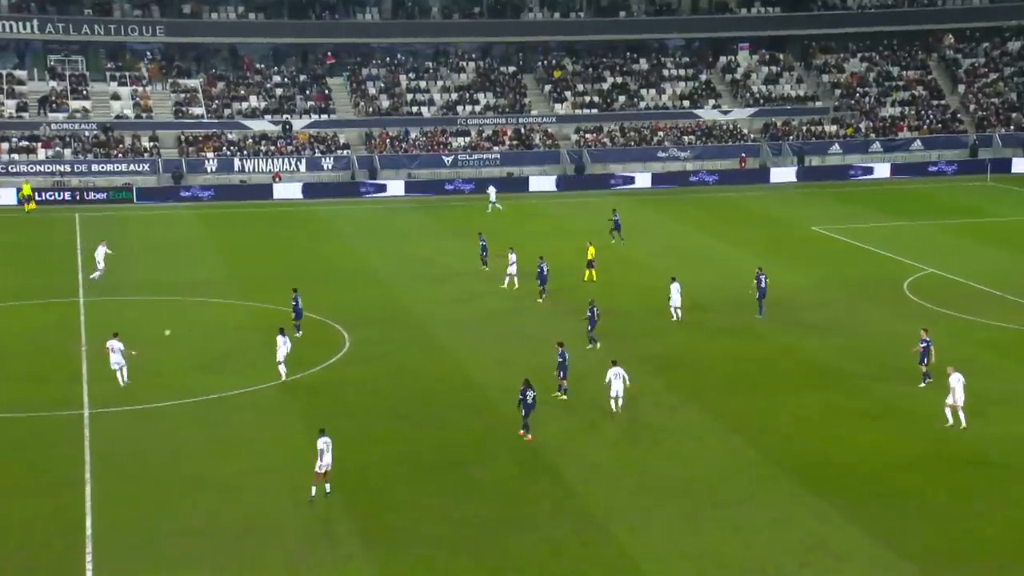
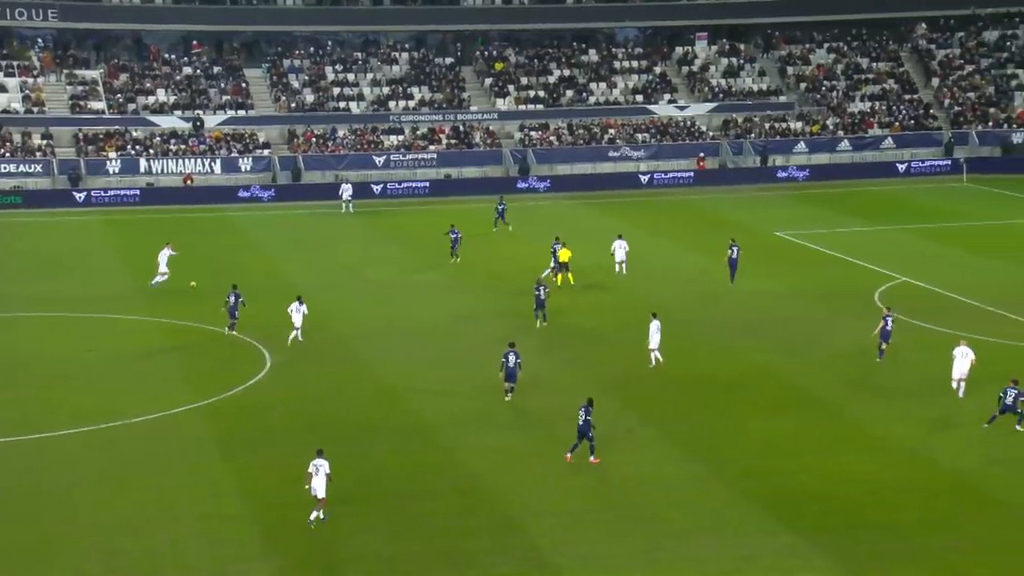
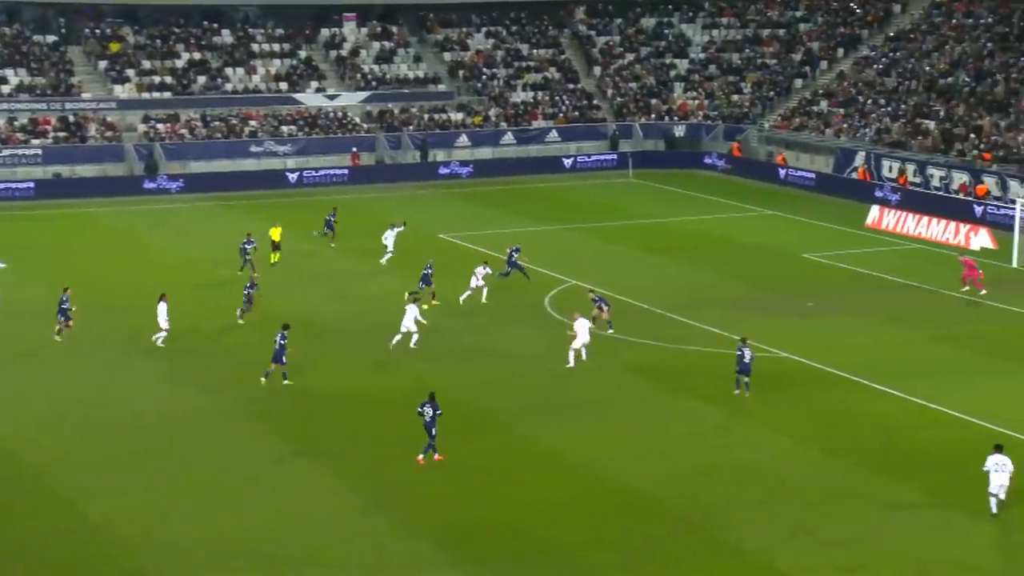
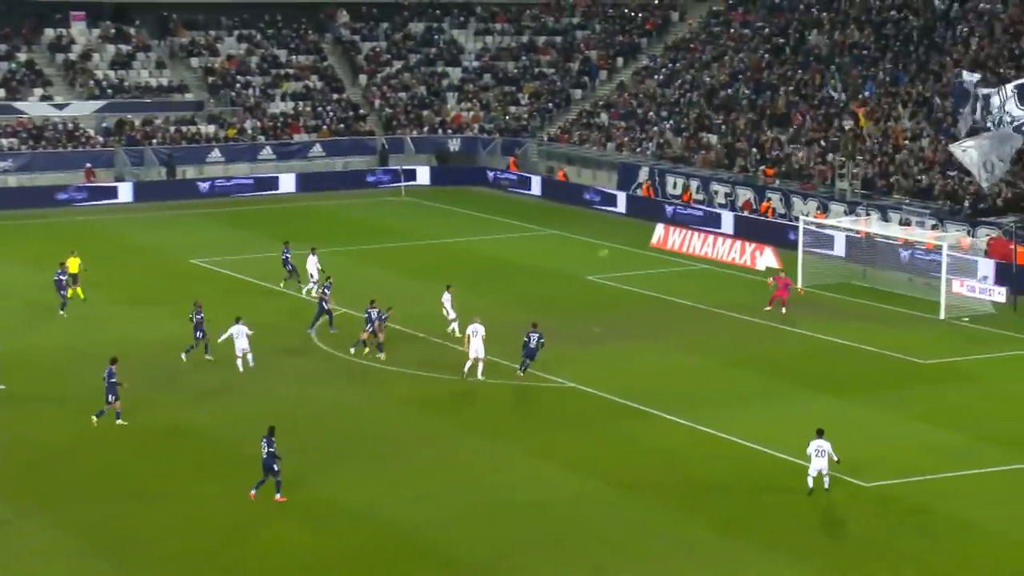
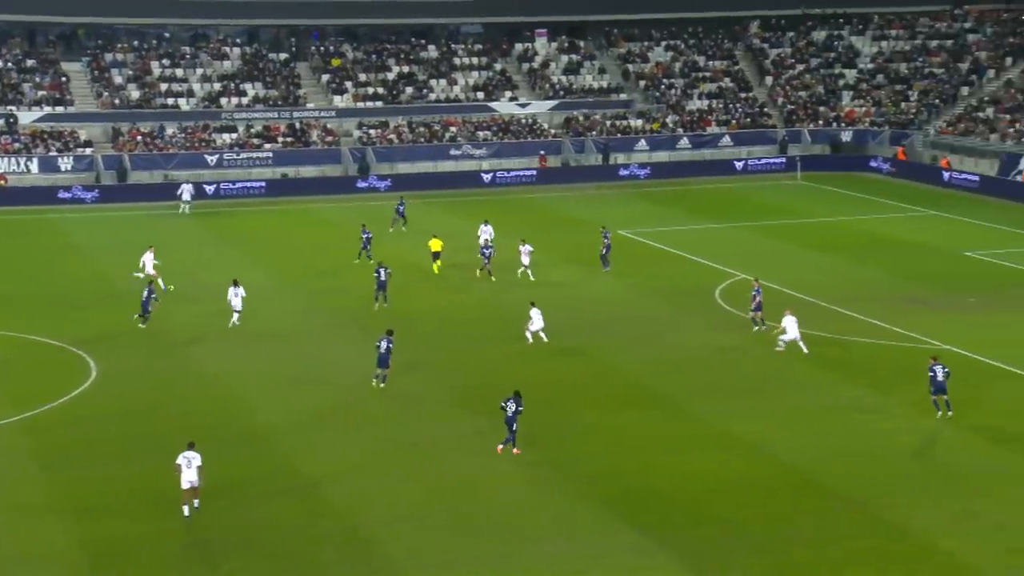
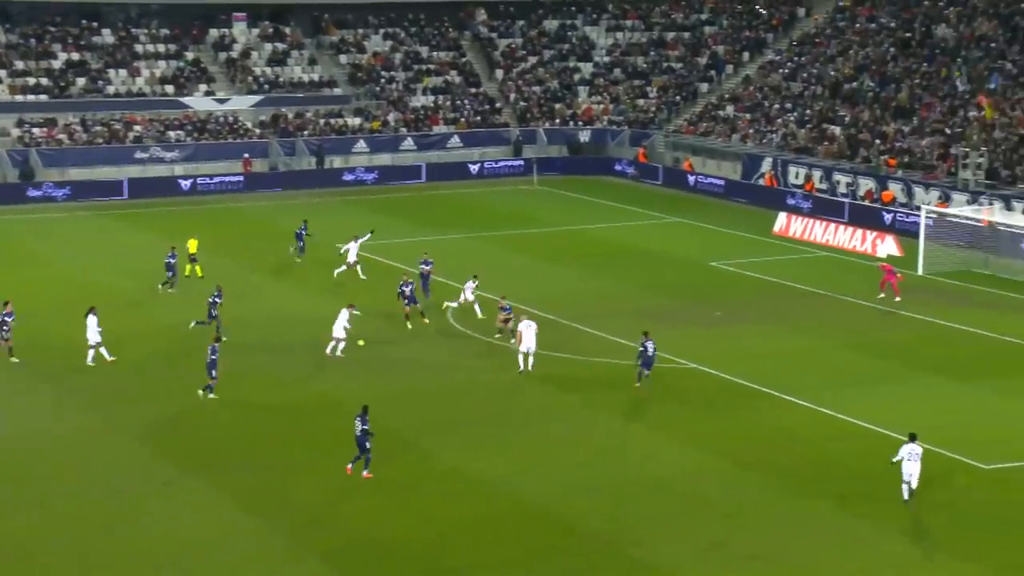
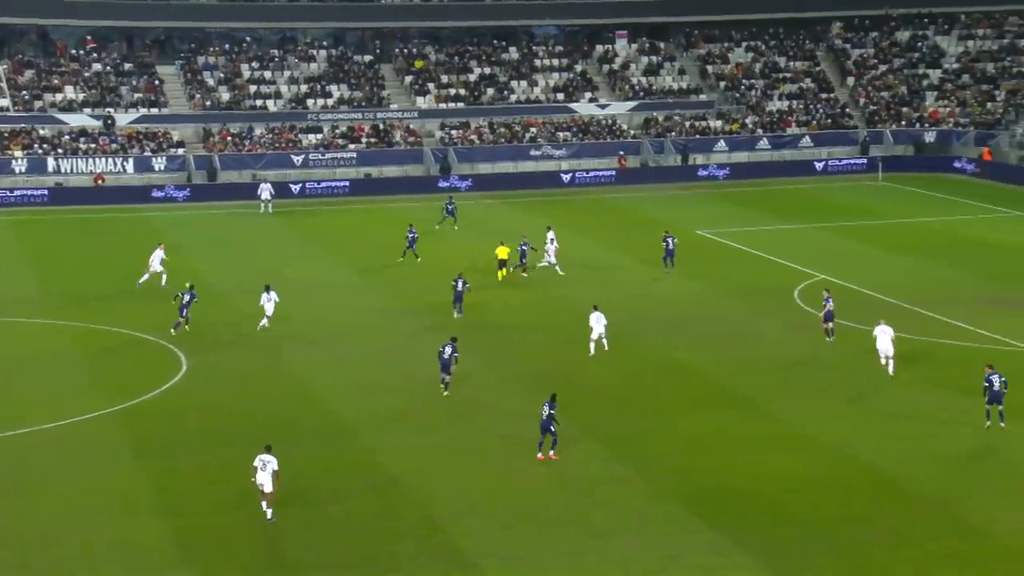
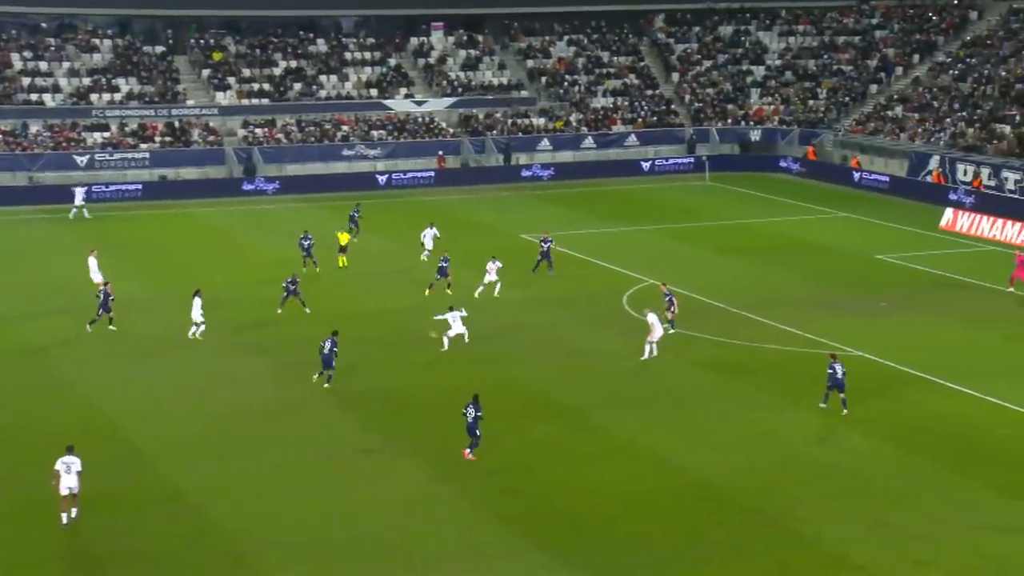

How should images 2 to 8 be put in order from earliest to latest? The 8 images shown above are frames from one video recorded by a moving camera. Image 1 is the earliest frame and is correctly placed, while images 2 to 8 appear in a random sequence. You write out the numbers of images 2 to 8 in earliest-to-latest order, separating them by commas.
2, 7, 5, 8, 3, 6, 4
